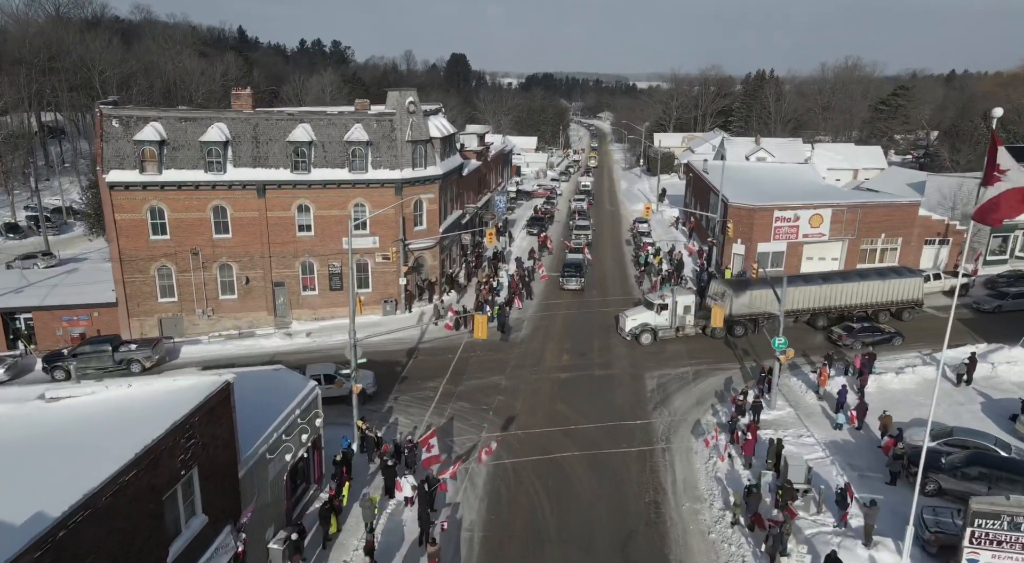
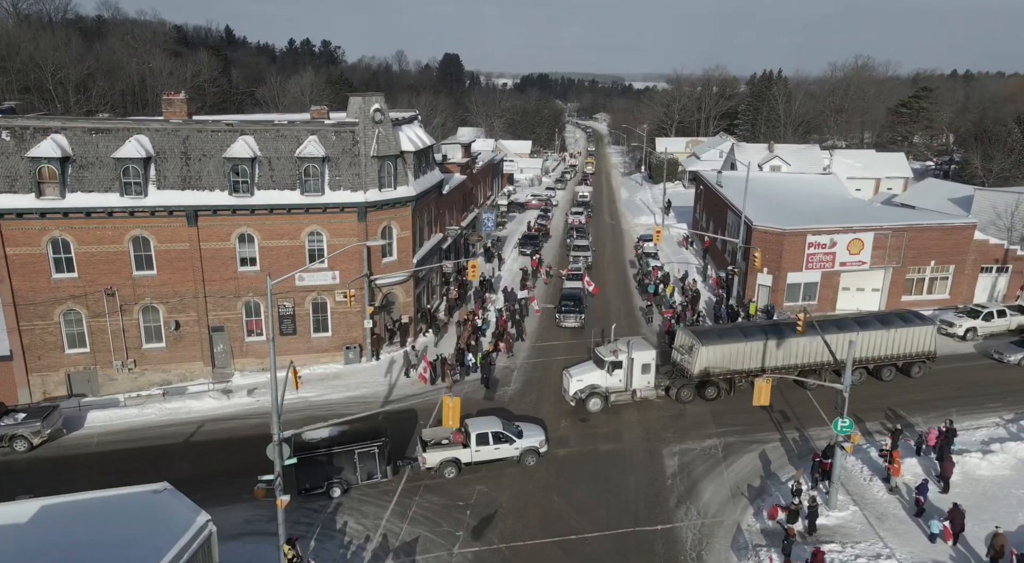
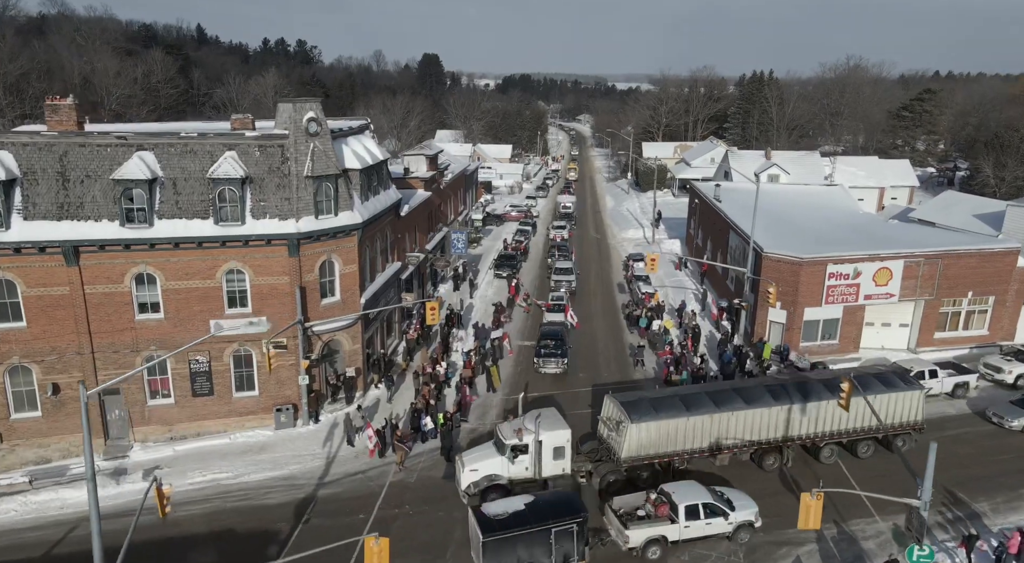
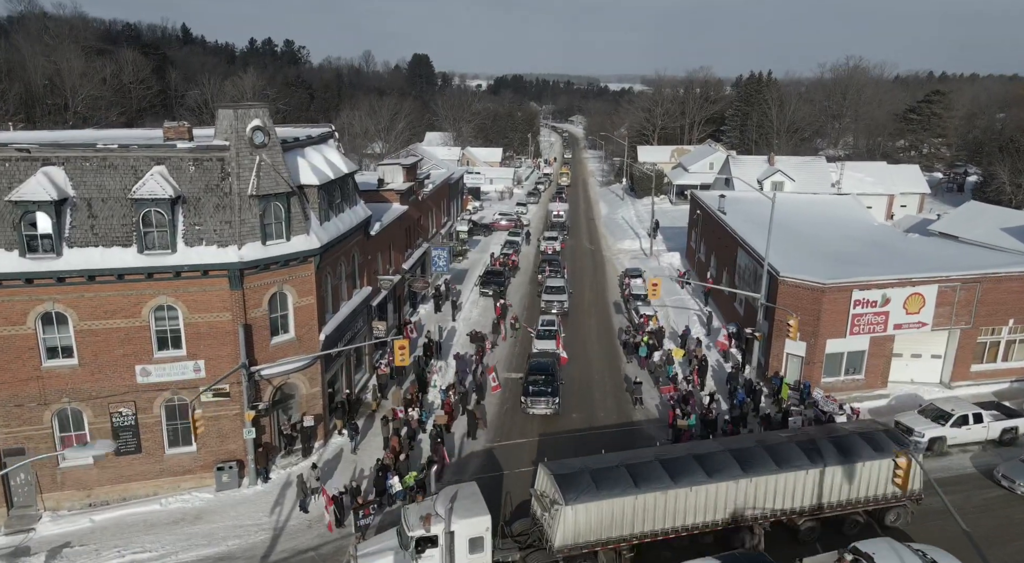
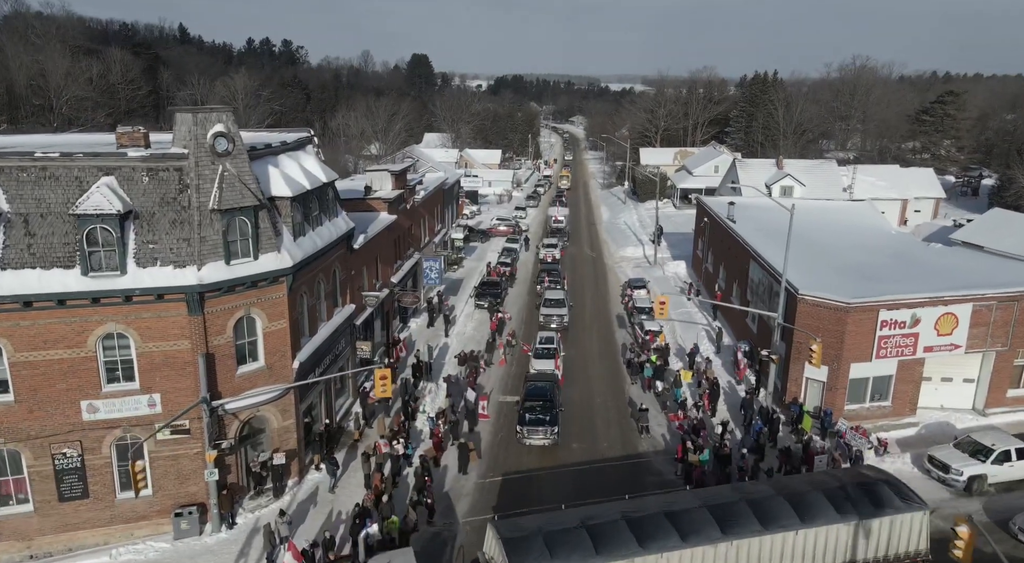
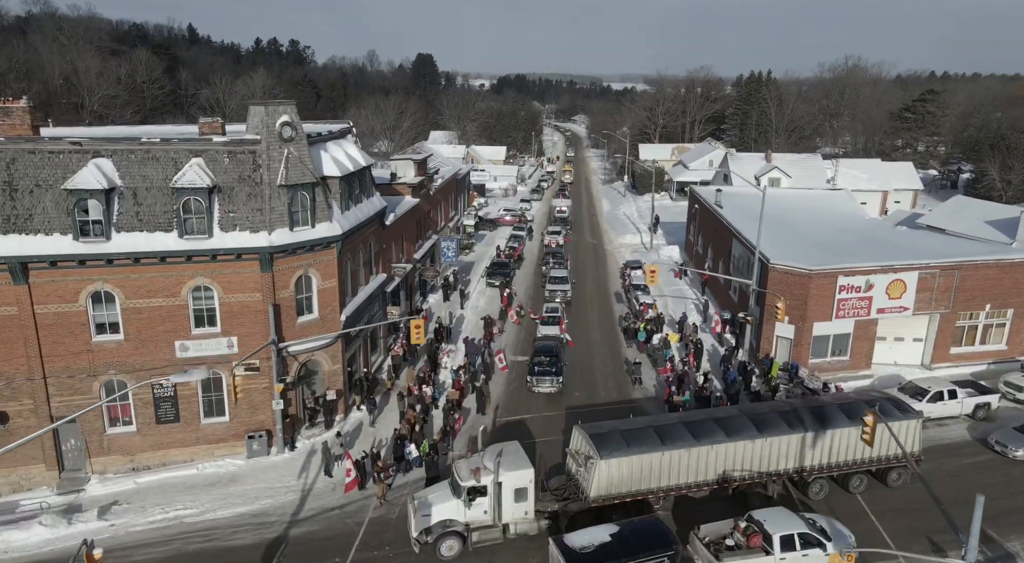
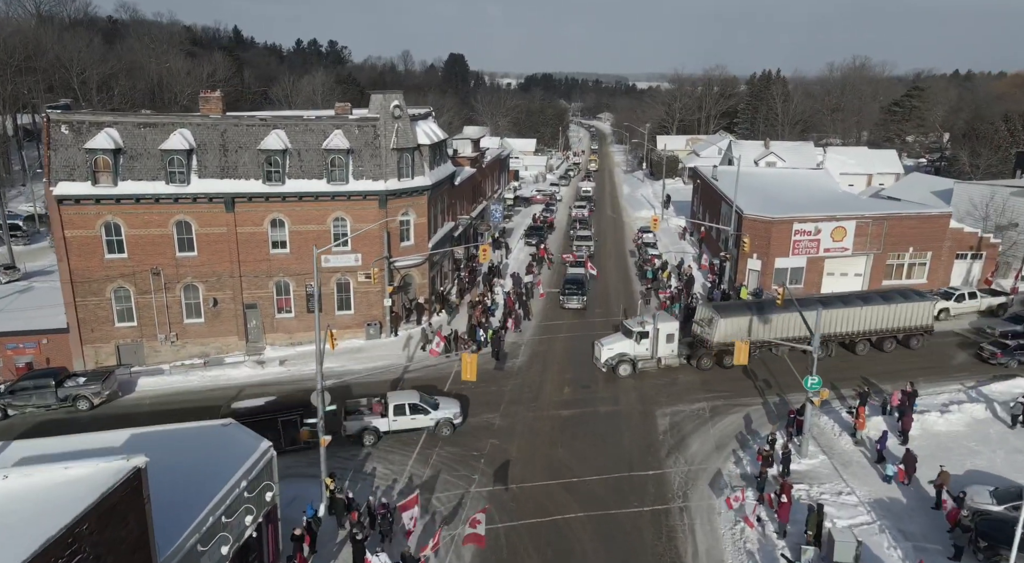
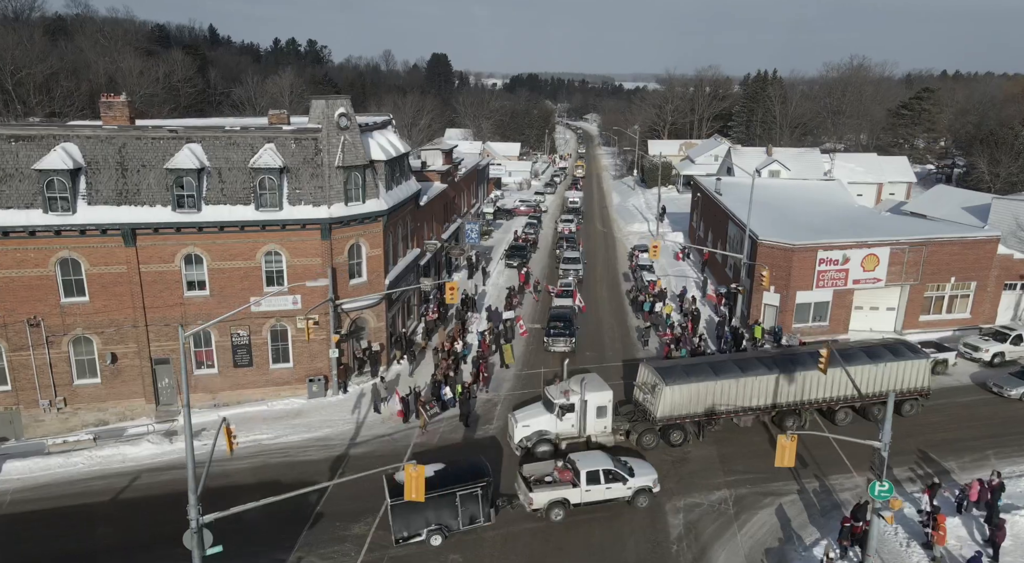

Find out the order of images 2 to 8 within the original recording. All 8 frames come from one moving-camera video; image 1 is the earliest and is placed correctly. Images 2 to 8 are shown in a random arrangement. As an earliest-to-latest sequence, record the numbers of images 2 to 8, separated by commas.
7, 2, 8, 3, 6, 4, 5
